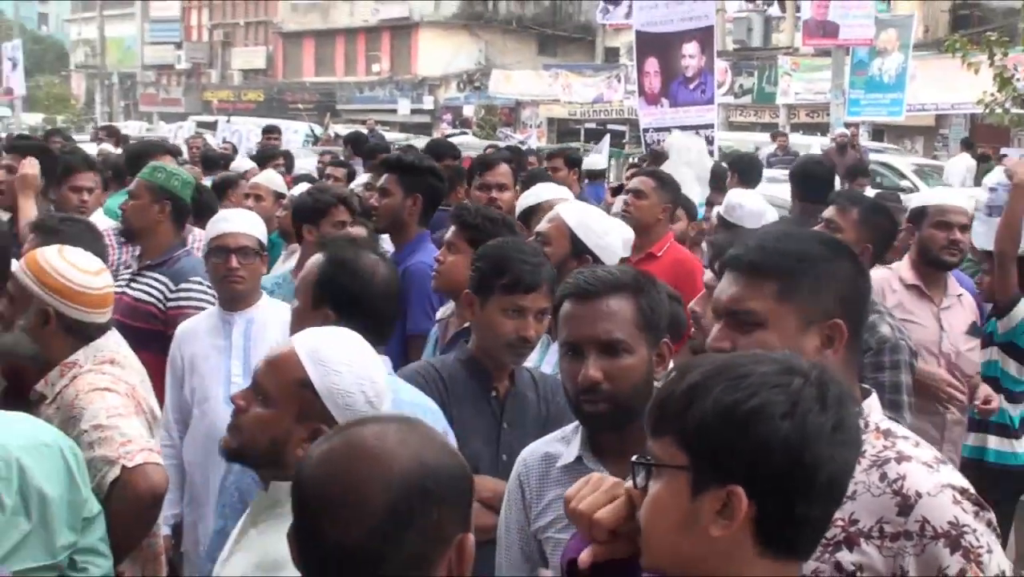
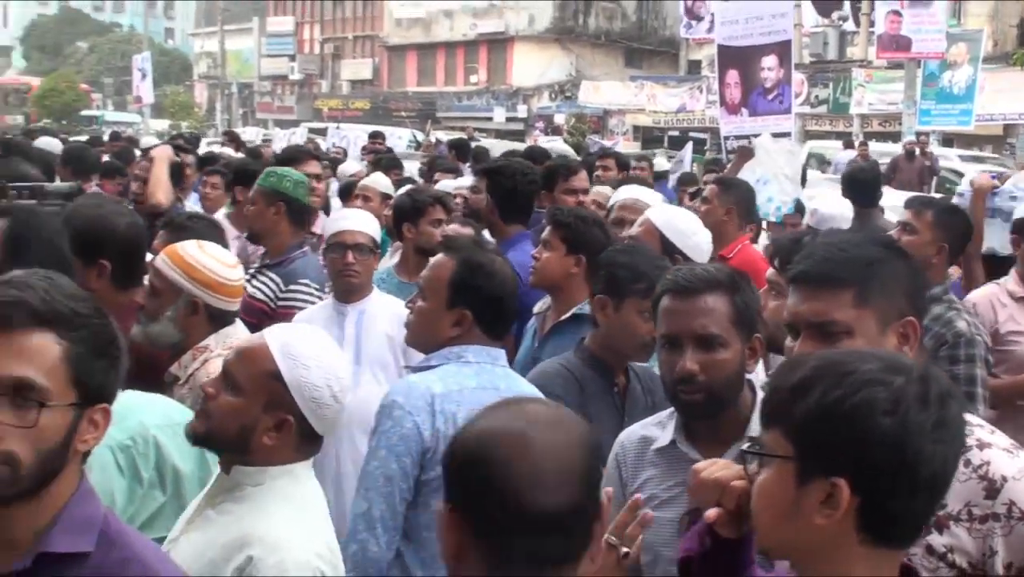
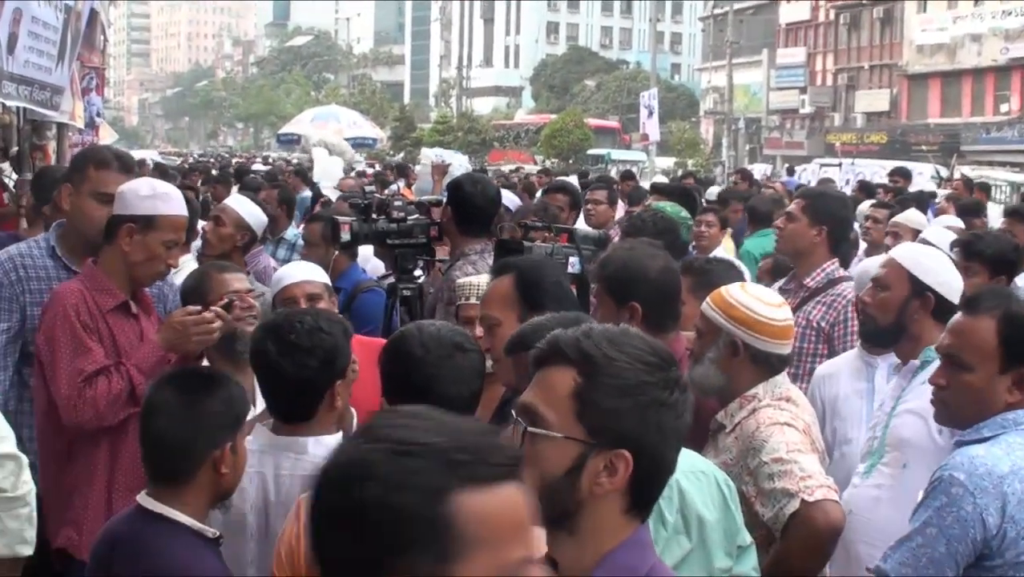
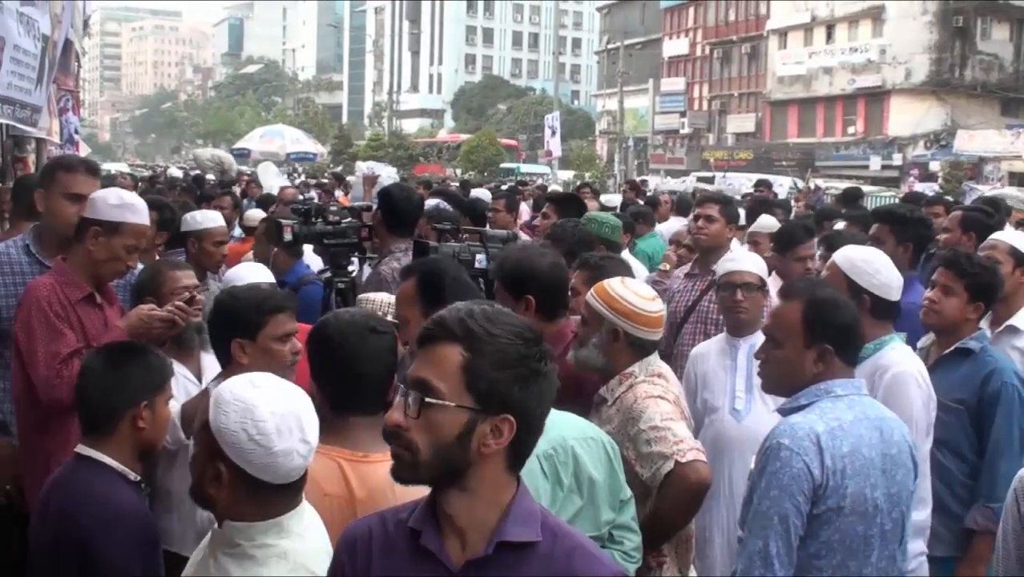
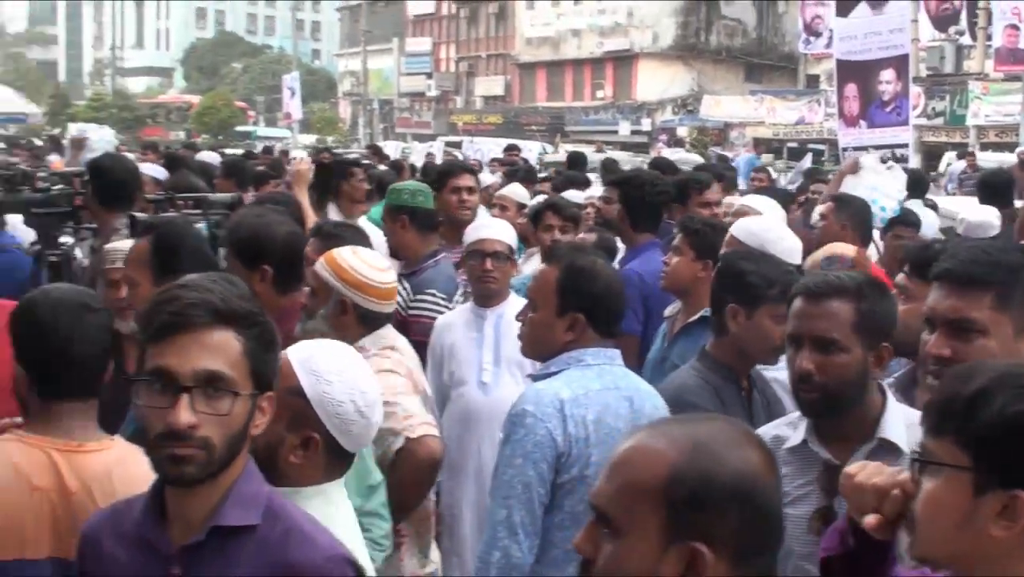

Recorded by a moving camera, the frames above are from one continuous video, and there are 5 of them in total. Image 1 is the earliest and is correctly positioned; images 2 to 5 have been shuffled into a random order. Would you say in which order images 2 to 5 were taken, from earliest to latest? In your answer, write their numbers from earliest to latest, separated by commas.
2, 5, 4, 3
